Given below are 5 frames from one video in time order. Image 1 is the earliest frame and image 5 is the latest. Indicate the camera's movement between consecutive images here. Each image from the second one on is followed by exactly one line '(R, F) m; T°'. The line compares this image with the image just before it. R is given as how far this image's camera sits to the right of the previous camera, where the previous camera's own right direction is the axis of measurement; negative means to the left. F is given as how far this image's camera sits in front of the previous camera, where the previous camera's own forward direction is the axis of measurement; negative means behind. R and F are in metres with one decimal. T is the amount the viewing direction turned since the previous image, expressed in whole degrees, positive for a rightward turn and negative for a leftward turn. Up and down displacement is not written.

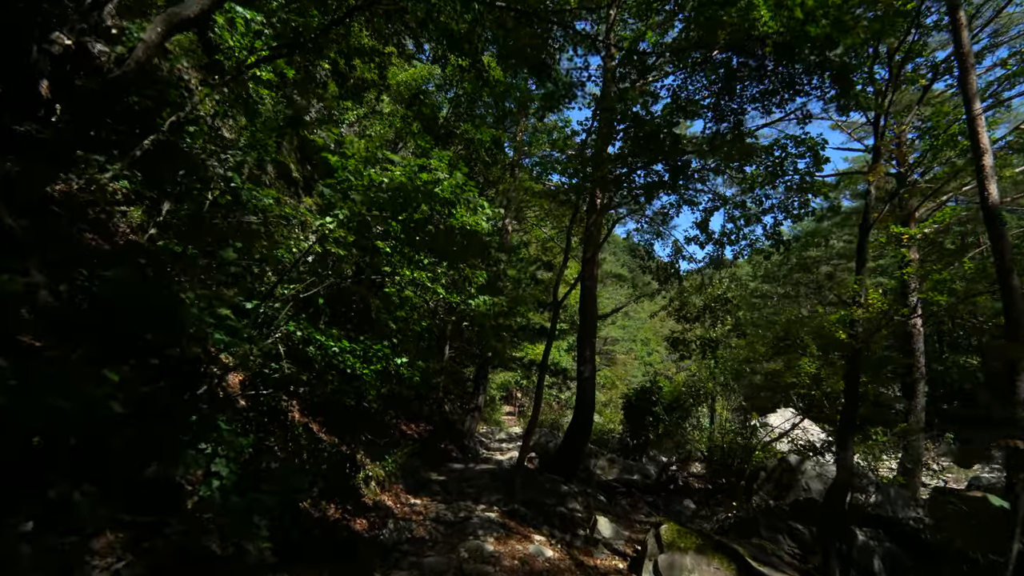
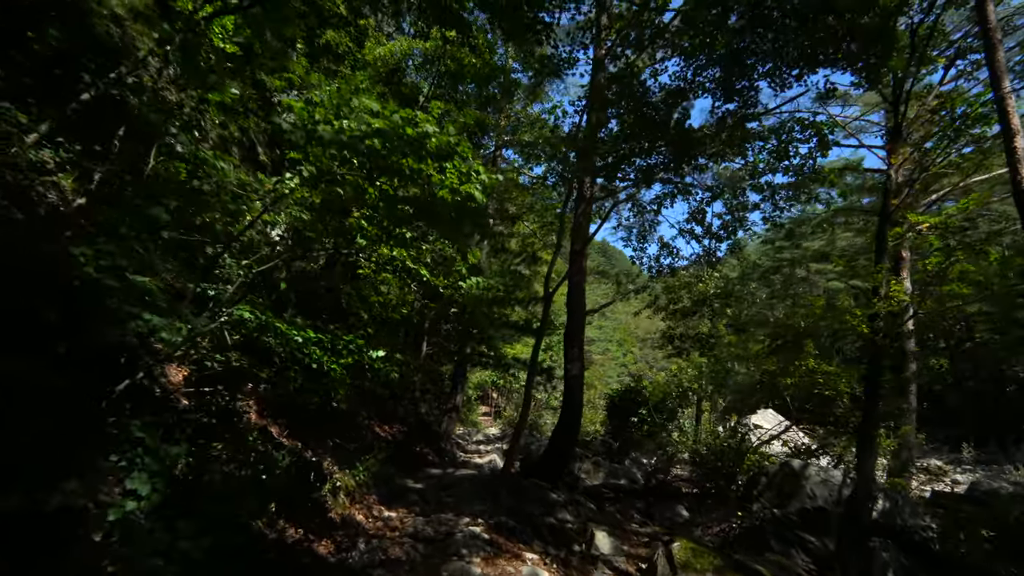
(-0.2, +0.6) m; +3°
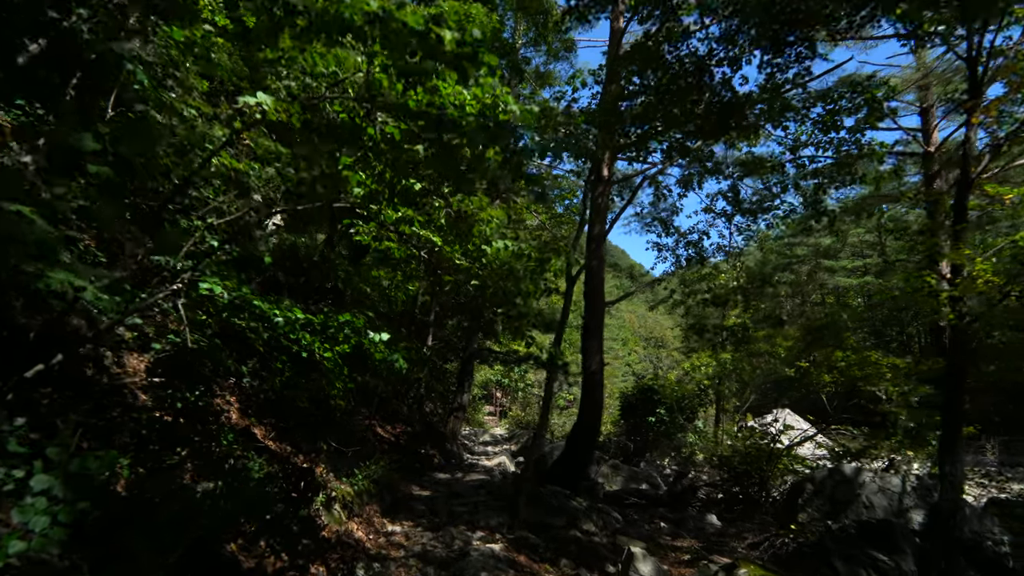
(-0.2, +0.7) m; 0°
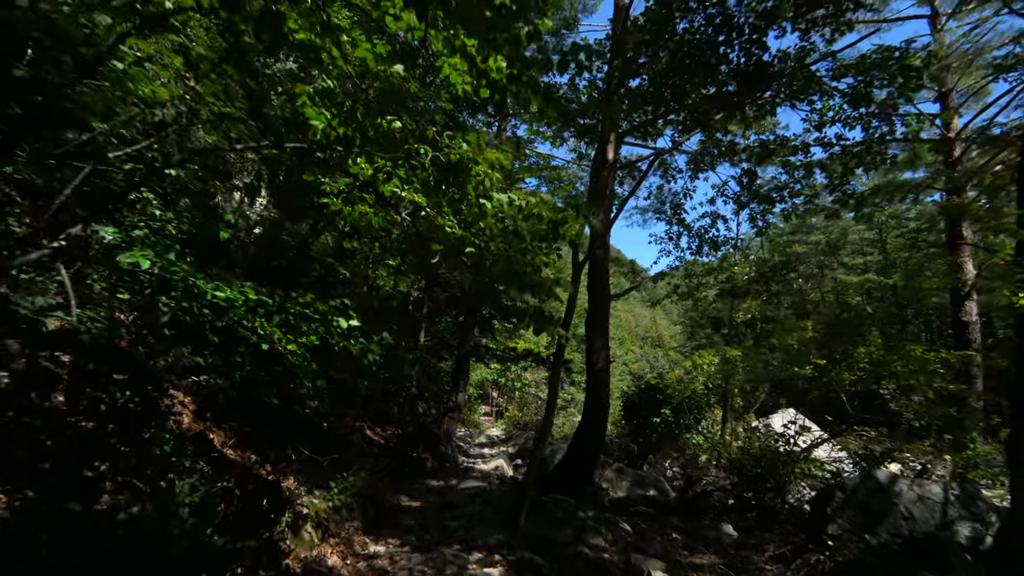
(0.0, +0.6) m; 0°
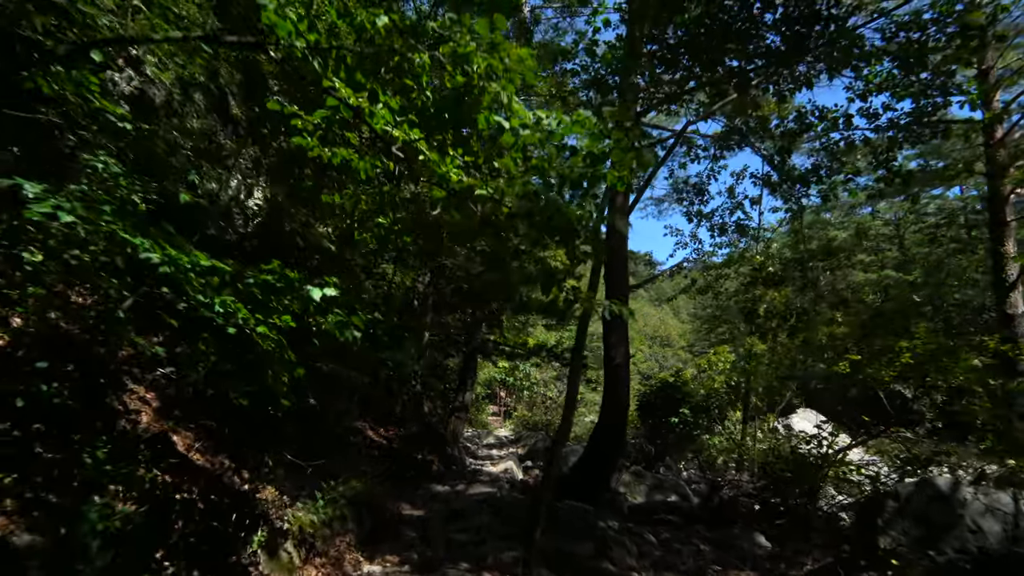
(-0.1, +0.6) m; -1°
